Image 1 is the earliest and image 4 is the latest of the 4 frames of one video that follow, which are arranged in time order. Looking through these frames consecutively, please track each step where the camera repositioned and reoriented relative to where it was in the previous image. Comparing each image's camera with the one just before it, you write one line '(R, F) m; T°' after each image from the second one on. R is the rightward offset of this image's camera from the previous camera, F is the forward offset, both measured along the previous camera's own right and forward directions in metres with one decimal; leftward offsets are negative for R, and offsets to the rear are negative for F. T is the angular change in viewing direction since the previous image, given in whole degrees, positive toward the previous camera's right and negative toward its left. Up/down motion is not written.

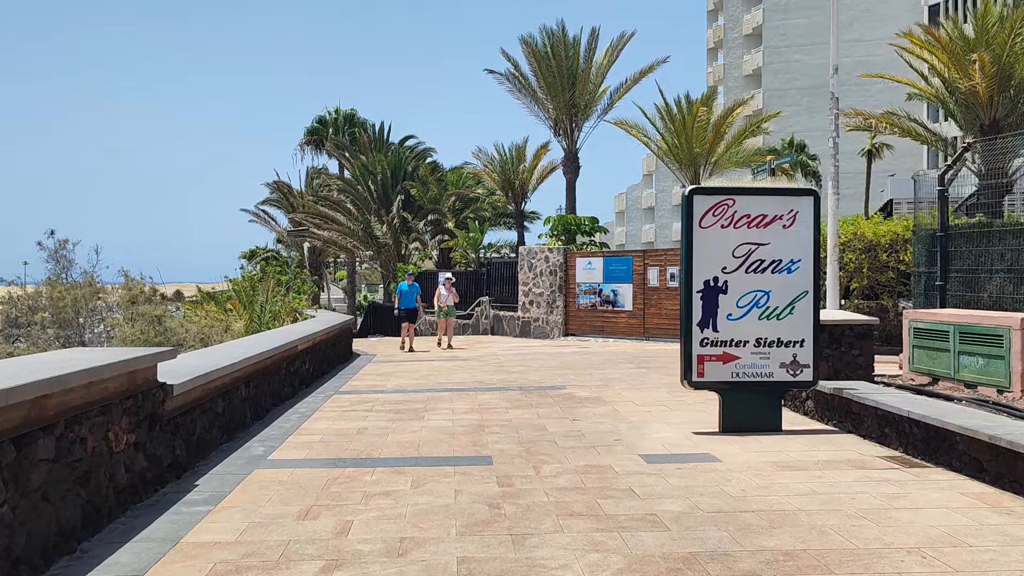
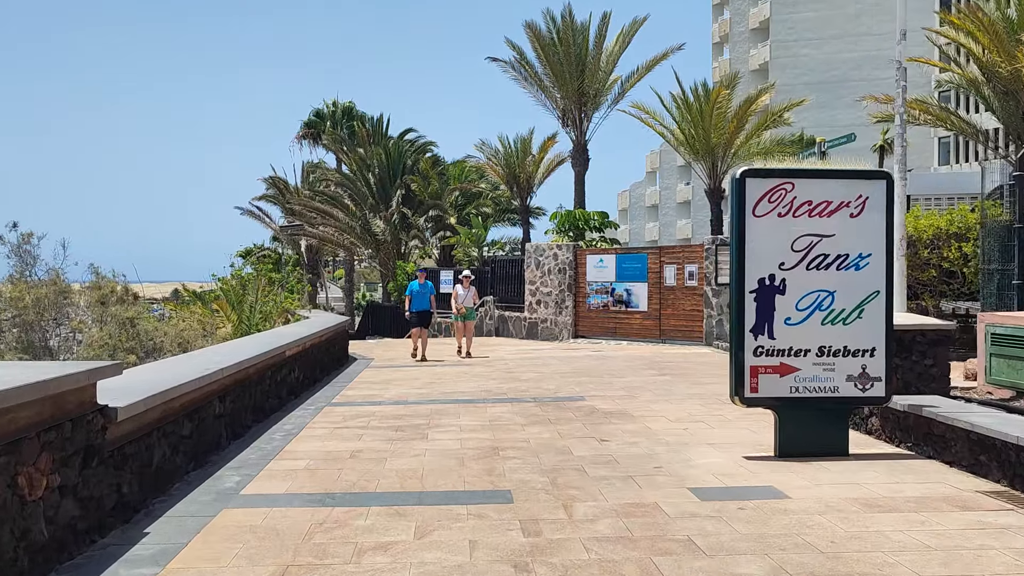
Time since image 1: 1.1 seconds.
(-0.2, +1.2) m; 0°
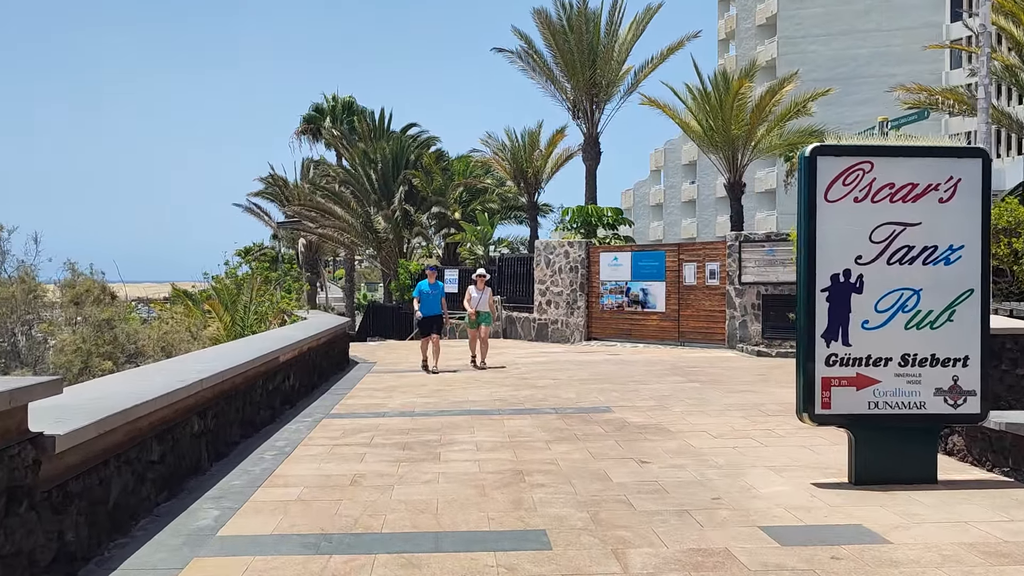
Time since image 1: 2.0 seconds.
(-0.2, +1.1) m; 0°
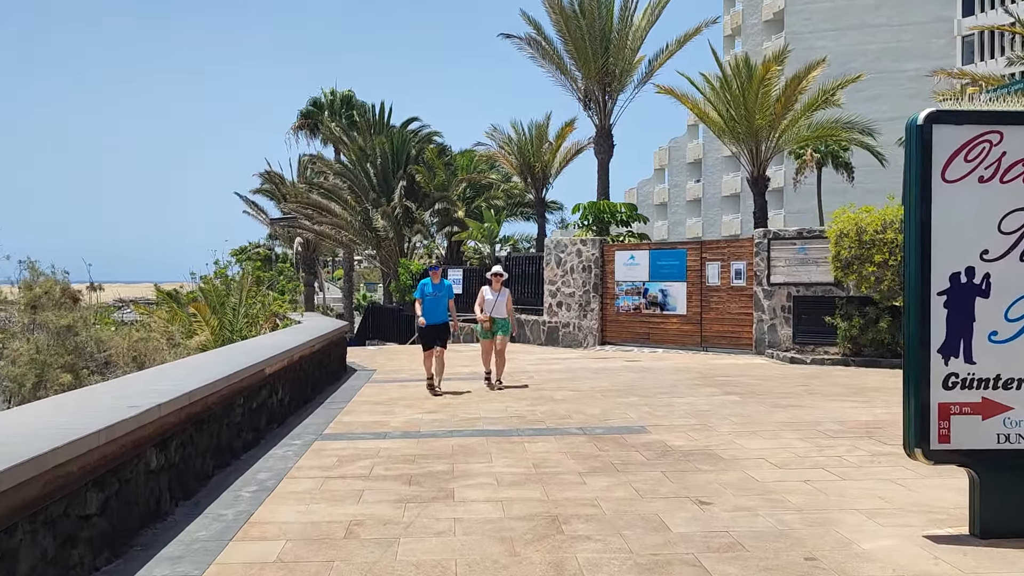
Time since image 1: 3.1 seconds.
(-0.2, +1.2) m; 0°
